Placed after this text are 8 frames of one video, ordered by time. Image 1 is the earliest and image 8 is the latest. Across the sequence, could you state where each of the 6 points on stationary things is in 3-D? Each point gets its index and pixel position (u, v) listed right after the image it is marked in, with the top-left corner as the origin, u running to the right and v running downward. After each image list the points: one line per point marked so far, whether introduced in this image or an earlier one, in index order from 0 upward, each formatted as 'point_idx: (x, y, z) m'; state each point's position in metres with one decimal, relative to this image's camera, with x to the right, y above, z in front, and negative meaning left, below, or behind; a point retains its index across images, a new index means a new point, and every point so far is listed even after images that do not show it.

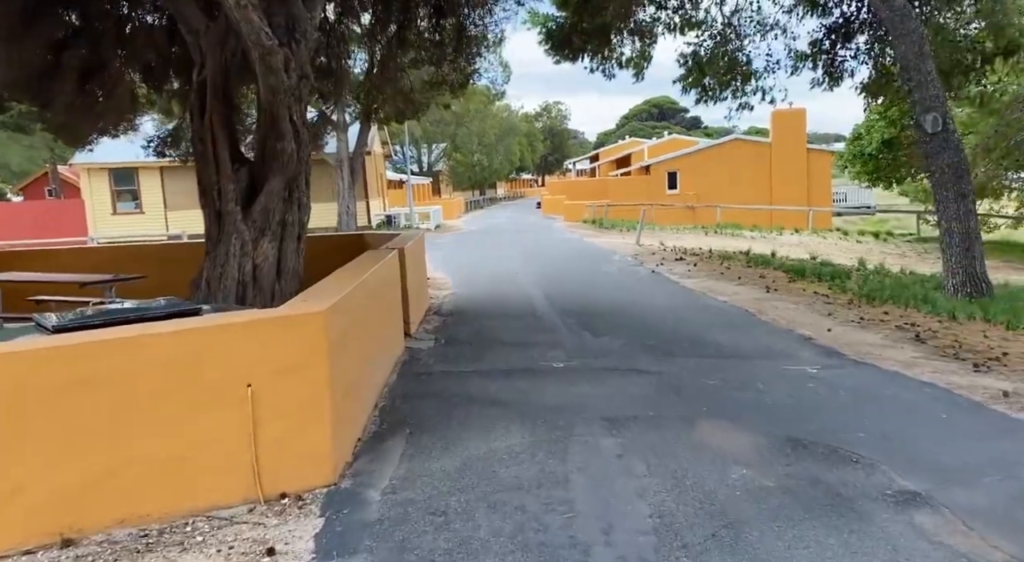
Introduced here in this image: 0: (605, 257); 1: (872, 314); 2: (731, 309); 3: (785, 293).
0: (+2.1, +0.6, +15.4) m
1: (+4.4, -0.4, +8.1) m
2: (+2.8, -0.4, +8.6) m
3: (+4.0, -0.2, +9.7) m
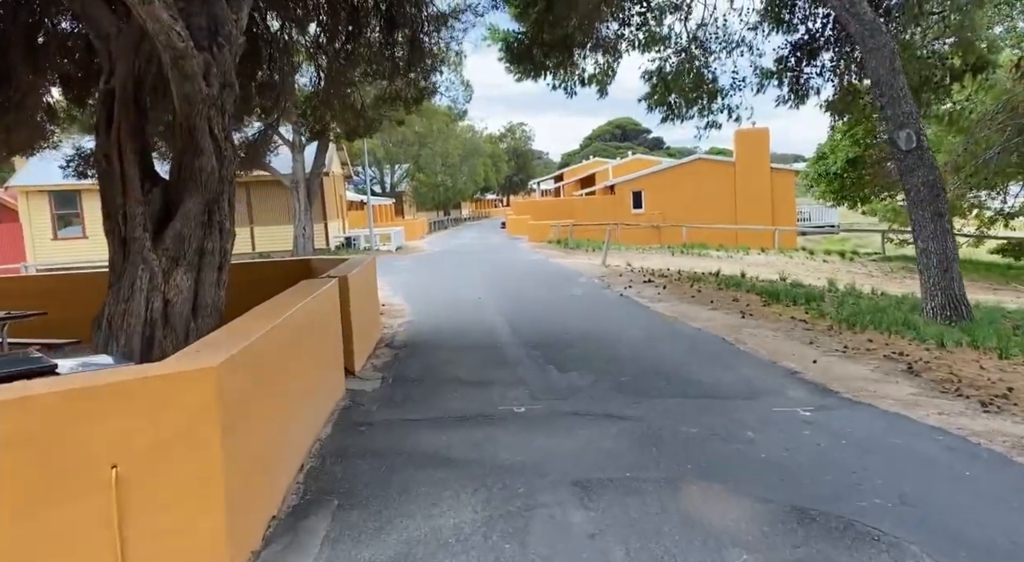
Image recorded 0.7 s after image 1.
0: (+1.3, +0.1, +14.7) m
1: (+3.9, -0.7, +7.6) m
2: (+2.3, -0.7, +8.0) m
3: (+3.4, -0.5, +9.2) m
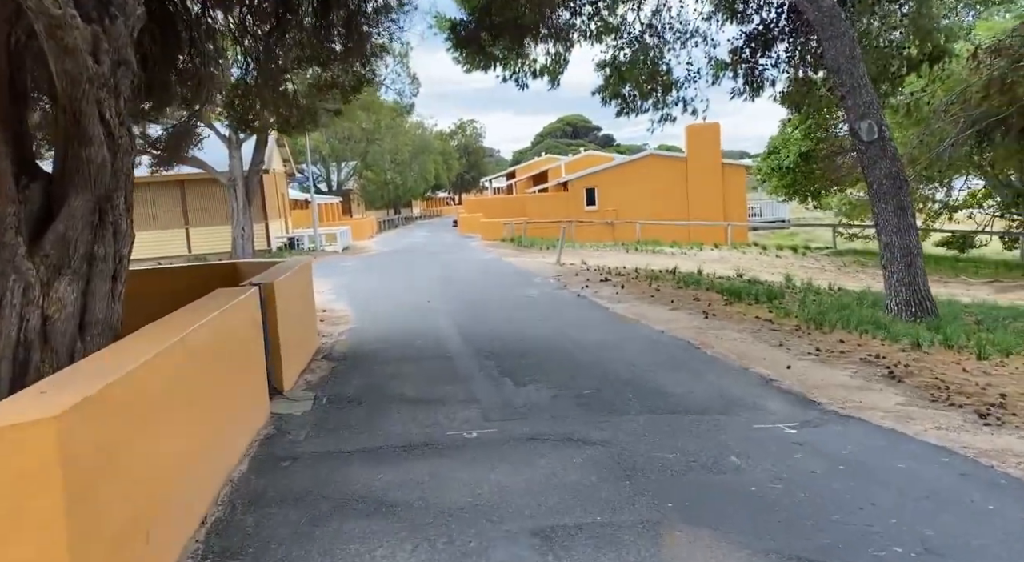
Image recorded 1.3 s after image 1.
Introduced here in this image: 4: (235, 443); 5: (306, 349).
0: (+0.3, +0.1, +14.1) m
1: (+3.4, -0.7, +7.2) m
2: (+1.8, -0.7, +7.4) m
3: (+2.8, -0.5, +8.7) m
4: (-1.8, -1.0, +4.3) m
5: (-2.2, -0.7, +7.1) m
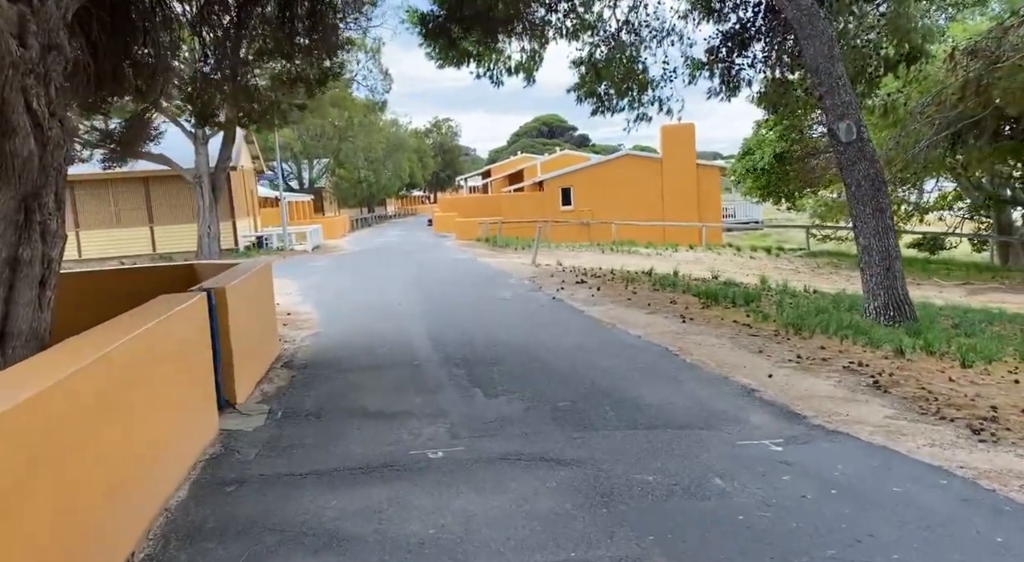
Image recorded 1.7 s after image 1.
0: (-0.3, 0.0, +13.8) m
1: (+3.1, -0.7, +6.9) m
2: (+1.5, -0.7, +7.2) m
3: (+2.4, -0.5, +8.5) m
4: (-1.9, -1.1, +3.9) m
5: (-2.5, -0.8, +6.7) m
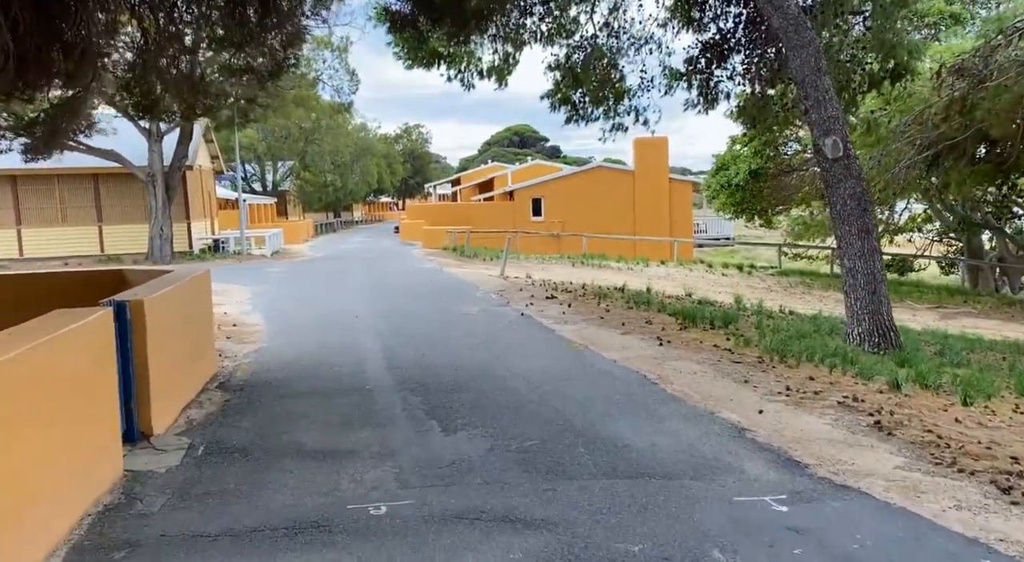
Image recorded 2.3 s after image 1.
0: (-0.9, -0.2, +13.1) m
1: (+2.7, -1.0, +6.4) m
2: (+1.1, -0.9, +6.6) m
3: (+2.0, -0.8, +7.9) m
4: (-2.1, -1.1, +3.1) m
5: (-2.8, -0.8, +5.9) m
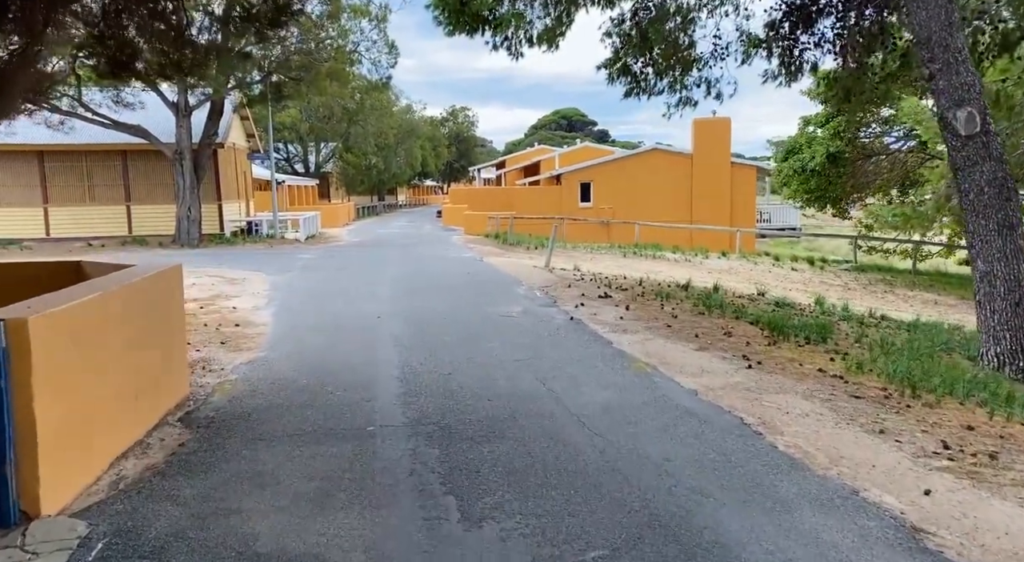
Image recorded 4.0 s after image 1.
0: (-0.1, -0.1, +11.6) m
1: (+3.1, -1.1, +4.7) m
2: (+1.5, -1.0, +4.9) m
3: (+2.5, -0.9, +6.2) m
4: (-2.0, -1.2, +1.7) m
5: (-2.5, -0.9, +4.5) m
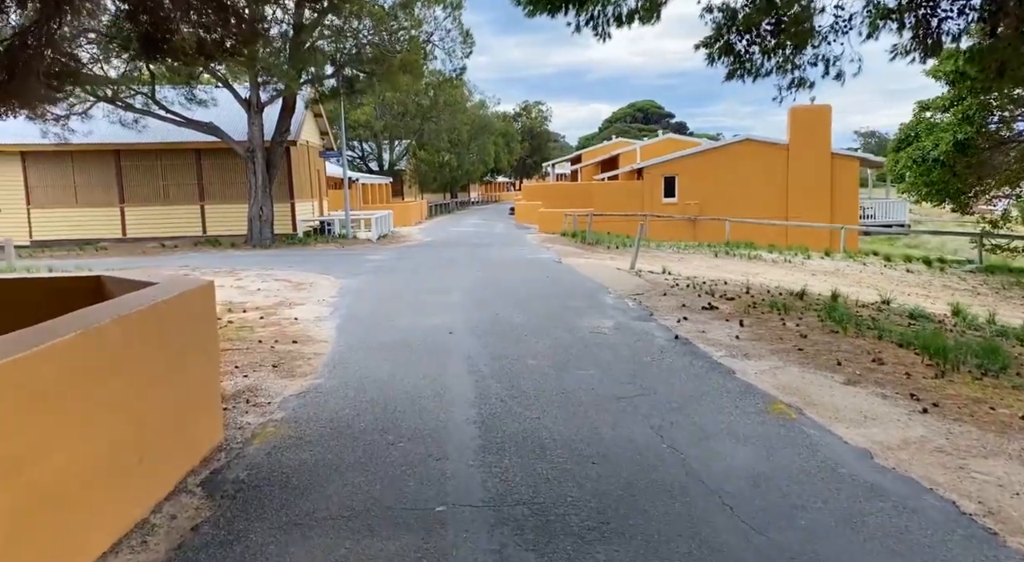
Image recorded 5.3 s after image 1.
0: (+1.3, -0.2, +10.3) m
1: (+3.7, -1.2, +3.1) m
2: (+2.1, -1.1, +3.5) m
3: (+3.3, -1.0, +4.7) m
4: (-1.7, -1.4, +0.7) m
5: (-1.9, -1.0, +3.5) m
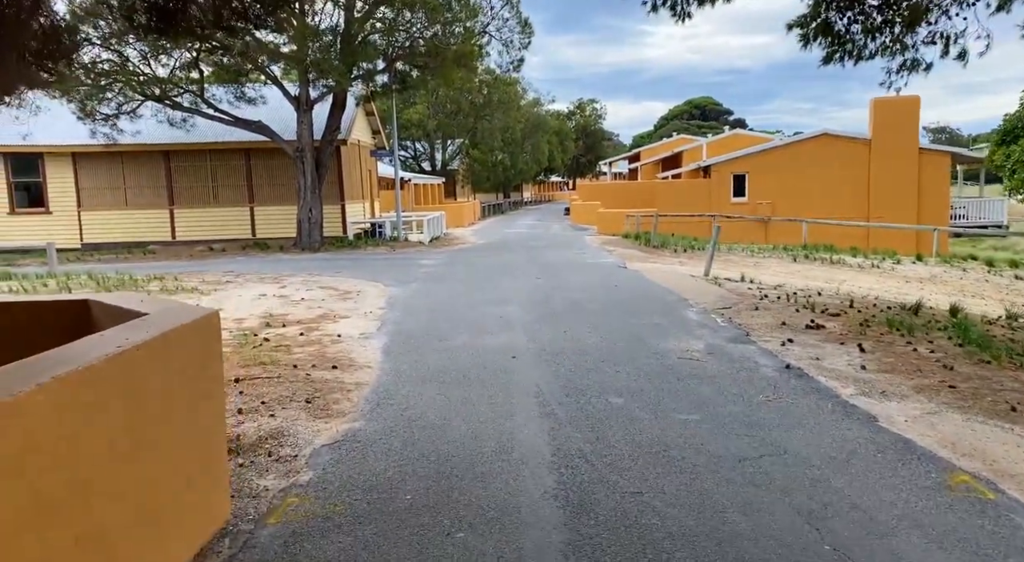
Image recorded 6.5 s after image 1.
0: (+2.2, -0.4, +9.0) m
1: (+4.0, -1.4, +1.7) m
2: (+2.5, -1.3, +2.2) m
3: (+3.7, -1.2, +3.3) m
4: (-1.5, -1.5, -0.3) m
5: (-1.4, -1.1, +2.5) m
